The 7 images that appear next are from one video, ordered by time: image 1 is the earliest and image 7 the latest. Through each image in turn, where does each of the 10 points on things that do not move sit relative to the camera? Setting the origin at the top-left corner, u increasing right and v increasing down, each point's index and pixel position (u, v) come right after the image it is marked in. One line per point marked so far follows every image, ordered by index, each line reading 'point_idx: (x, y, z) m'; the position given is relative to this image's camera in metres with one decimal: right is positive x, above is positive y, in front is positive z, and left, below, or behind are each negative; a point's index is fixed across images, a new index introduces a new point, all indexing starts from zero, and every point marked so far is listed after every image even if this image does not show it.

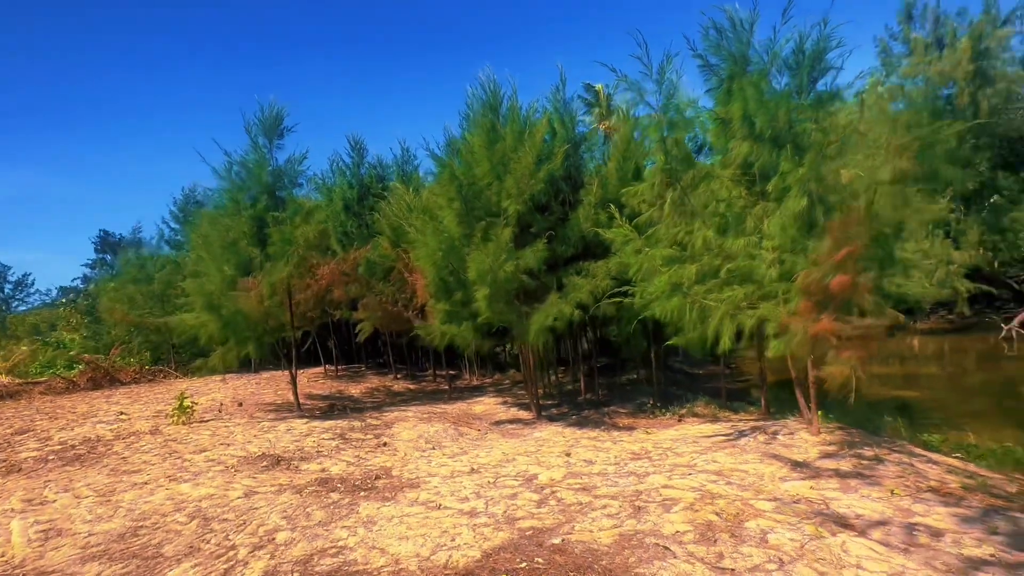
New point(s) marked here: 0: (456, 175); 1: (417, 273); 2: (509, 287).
0: (-1.3, +2.5, +10.7) m
1: (-2.4, +0.4, +12.5) m
2: (0.0, 0.0, +10.0) m
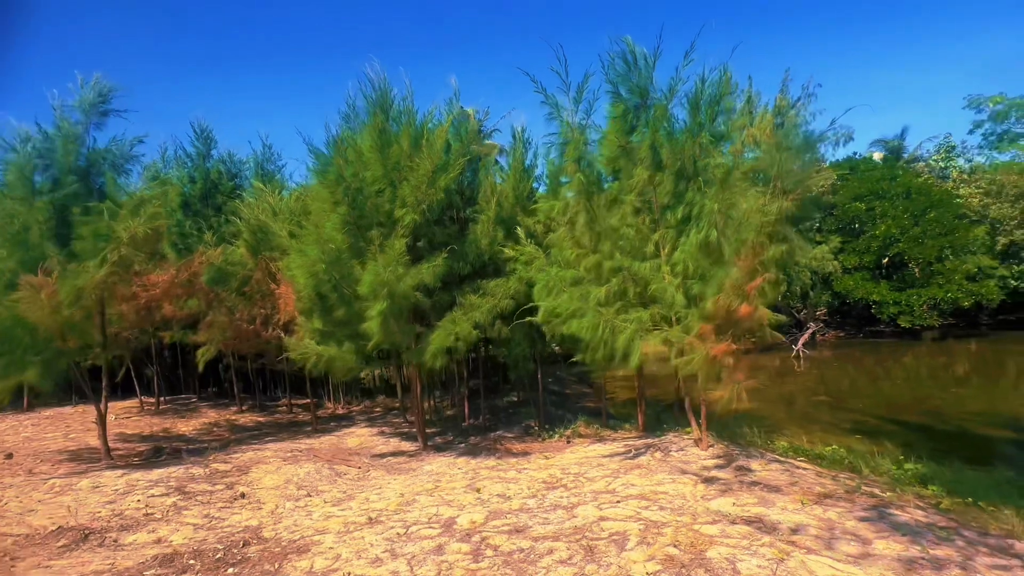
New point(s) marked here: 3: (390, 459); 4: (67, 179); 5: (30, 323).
0: (-3.4, +2.2, +9.4) m
1: (-5.0, 0.0, +10.7) m
2: (-2.0, -0.3, +9.1) m
3: (-2.6, -3.7, +10.1) m
4: (-8.9, +2.2, +9.4) m
5: (-8.5, -0.6, +8.4) m
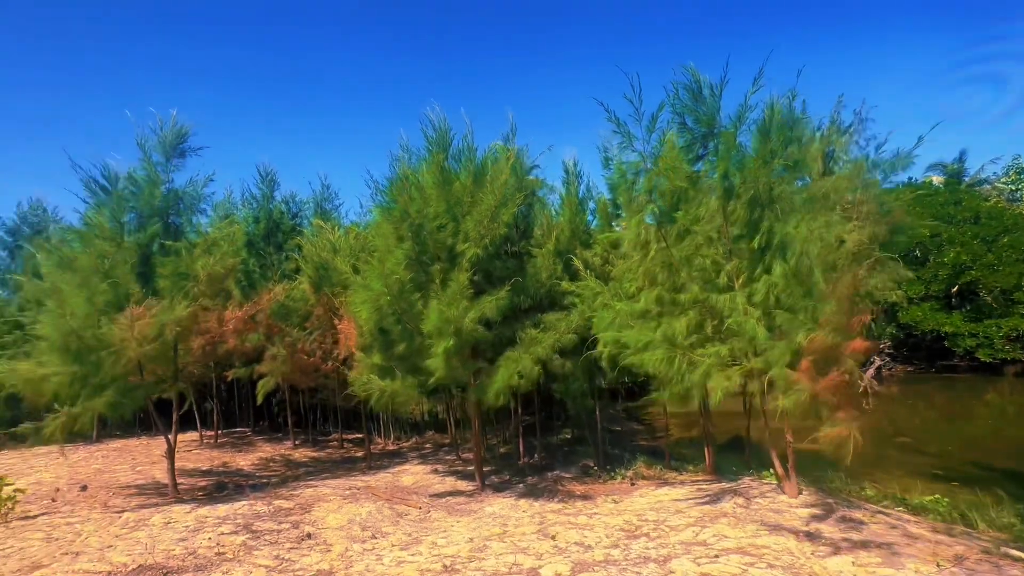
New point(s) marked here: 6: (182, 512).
0: (-2.2, +1.5, +9.6) m
1: (-3.7, -0.8, +10.8) m
2: (-0.8, -1.0, +8.9) m
3: (-1.3, -4.4, +9.8) m
4: (-7.6, +1.4, +9.9) m
5: (-7.4, -1.3, +8.7) m
6: (-5.7, -3.9, +8.2) m
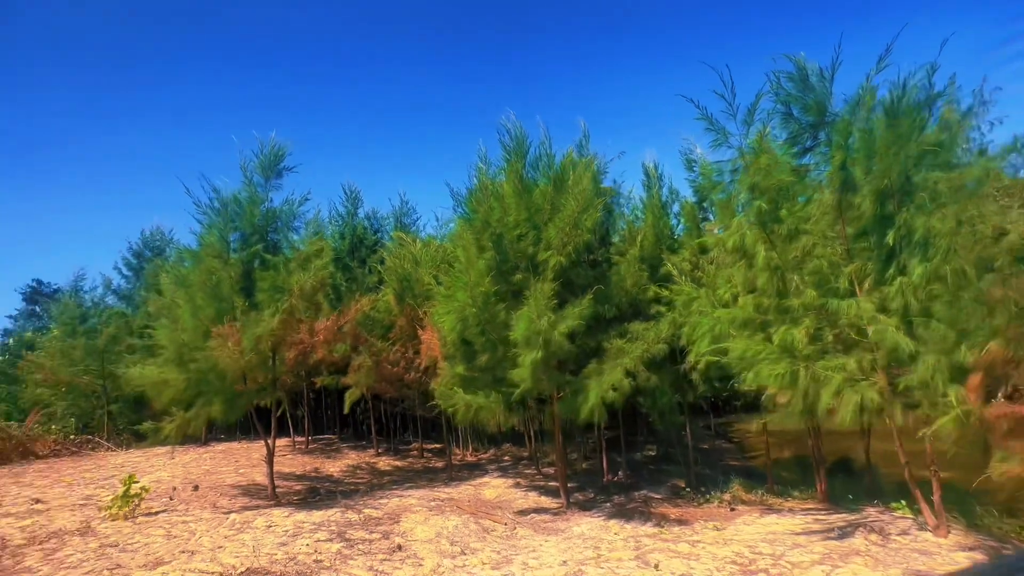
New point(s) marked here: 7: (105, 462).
0: (-0.5, +1.3, +9.5) m
1: (-1.8, -1.0, +10.9) m
2: (+0.8, -1.1, +8.6) m
3: (+0.4, -4.6, +9.4) m
4: (-5.9, +1.1, +10.6) m
5: (-5.7, -1.6, +9.3) m
6: (-4.2, -4.1, +8.5) m
7: (-12.3, -5.2, +14.1) m
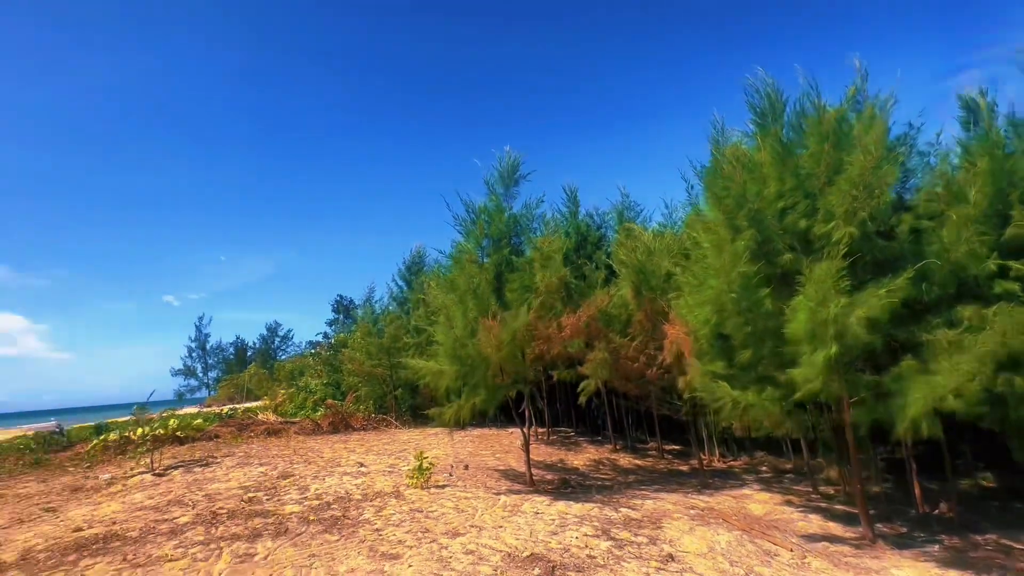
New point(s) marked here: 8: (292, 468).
0: (+4.0, +1.6, +8.3) m
1: (+3.6, -0.8, +10.1) m
2: (+5.0, -0.8, +6.9) m
3: (+5.2, -4.2, +7.8) m
4: (-0.3, +1.1, +11.6) m
5: (-0.6, -1.6, +10.3) m
6: (+0.6, -4.1, +8.9) m
7: (-4.2, -5.5, +17.4) m
8: (-5.6, -4.5, +11.9) m
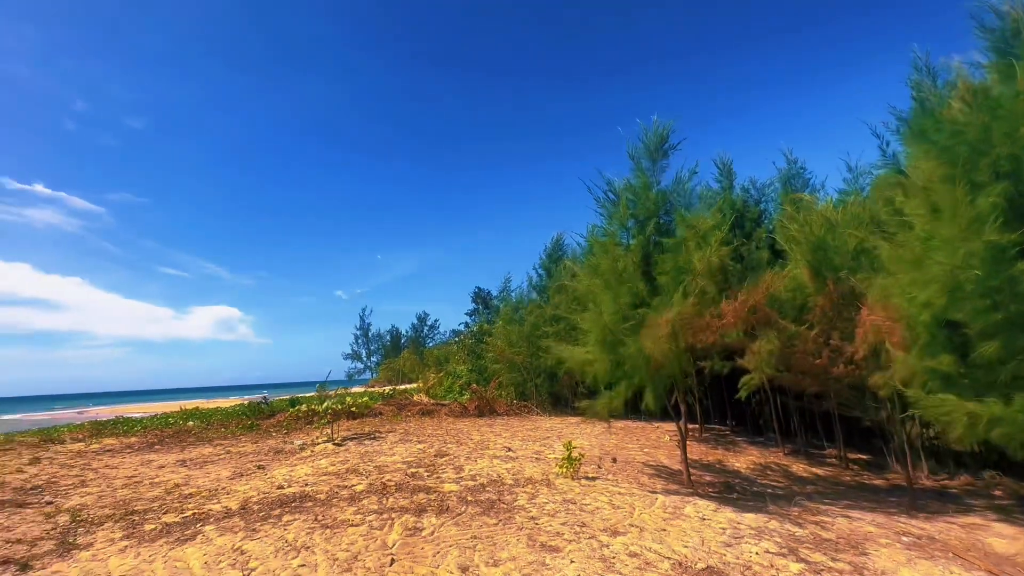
0: (+6.4, +2.0, +6.4) m
1: (+6.4, -0.4, +8.3) m
2: (+6.9, -0.5, +4.8) m
3: (+7.5, -3.9, +5.6) m
4: (+3.1, +1.5, +10.7) m
5: (+2.5, -1.3, +9.6) m
6: (+3.4, -3.7, +8.0) m
7: (+1.0, -5.1, +17.5) m
8: (-1.8, -4.2, +12.6) m
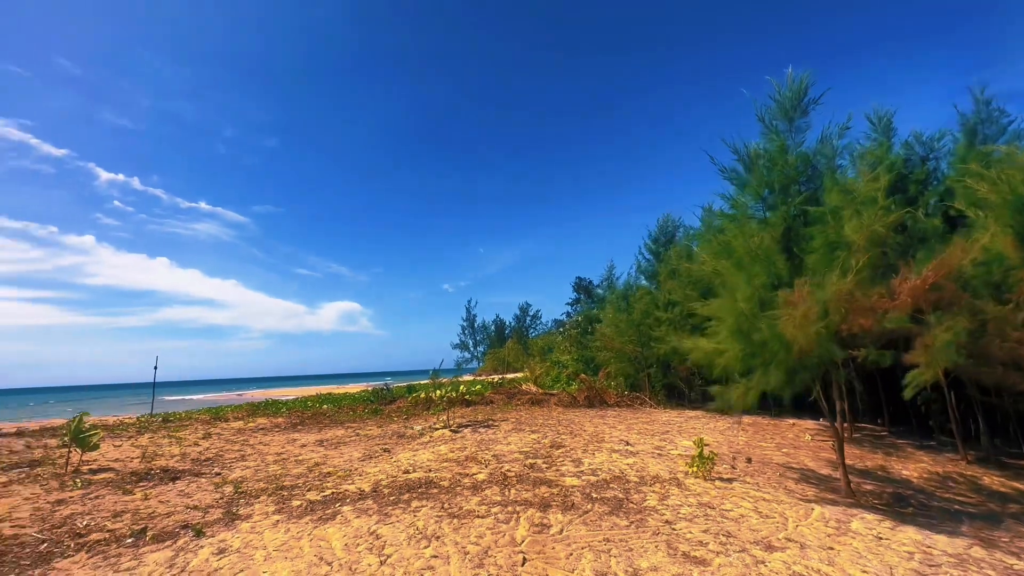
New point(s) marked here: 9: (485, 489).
0: (+7.7, +2.4, +4.4) m
1: (+8.3, +0.1, +6.2) m
2: (+8.0, -0.1, +2.8) m
3: (+8.8, -3.4, +3.5) m
4: (+5.4, +1.9, +9.3) m
5: (+4.7, -0.9, +8.4) m
6: (+5.3, -3.4, +6.7) m
7: (+5.1, -4.5, +16.5) m
8: (+1.3, -3.9, +12.2) m
9: (-0.4, -3.2, +7.5) m
